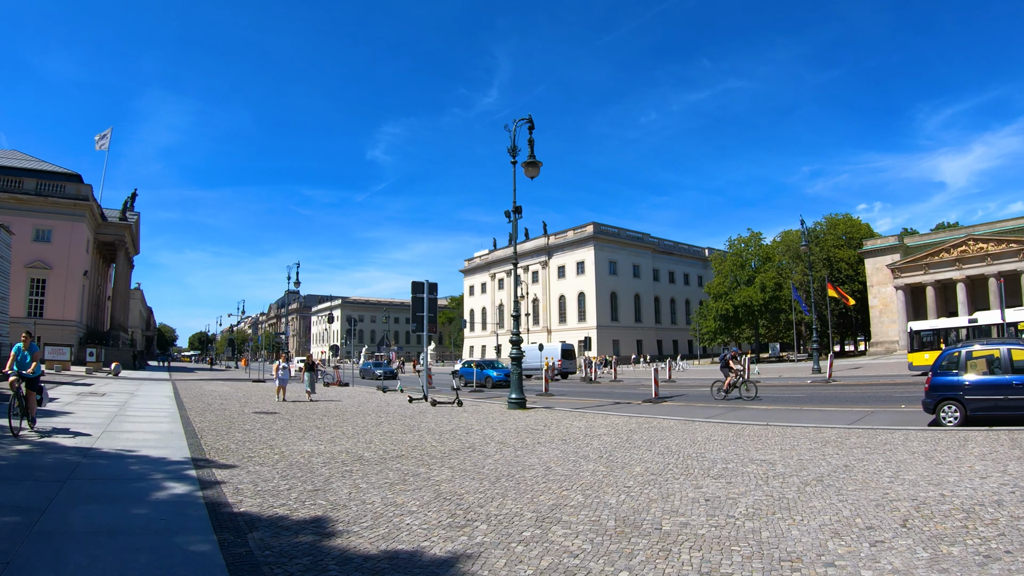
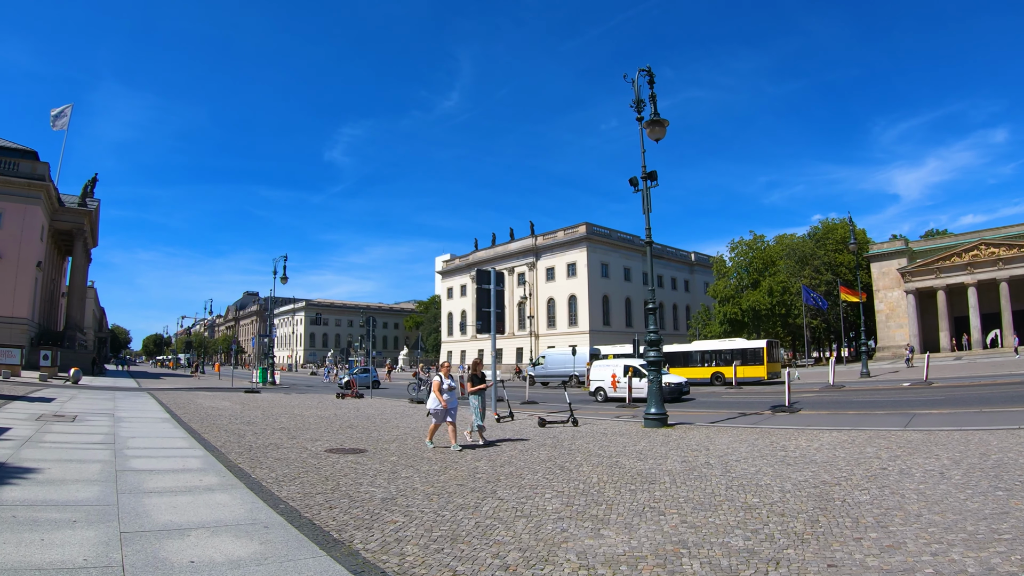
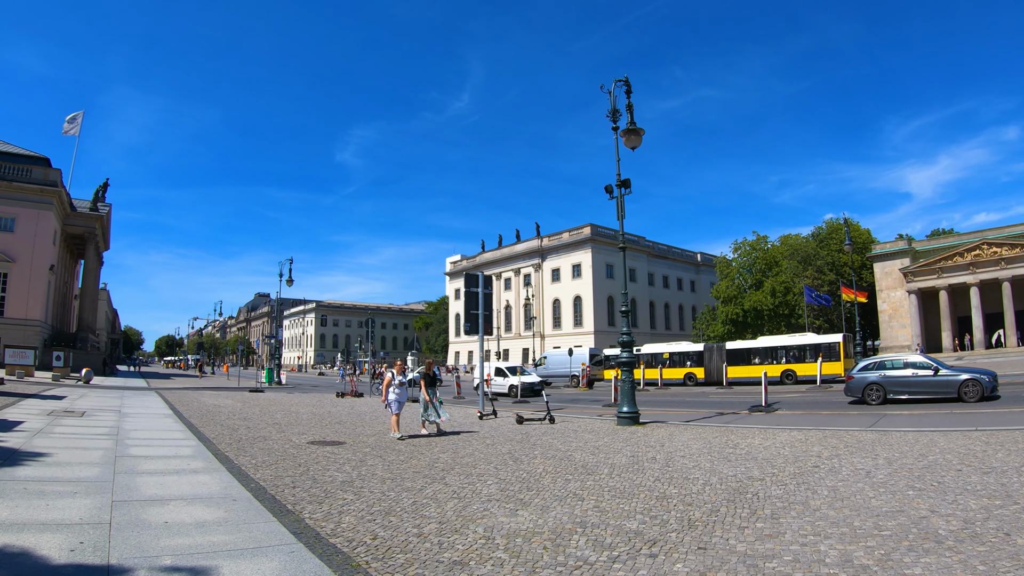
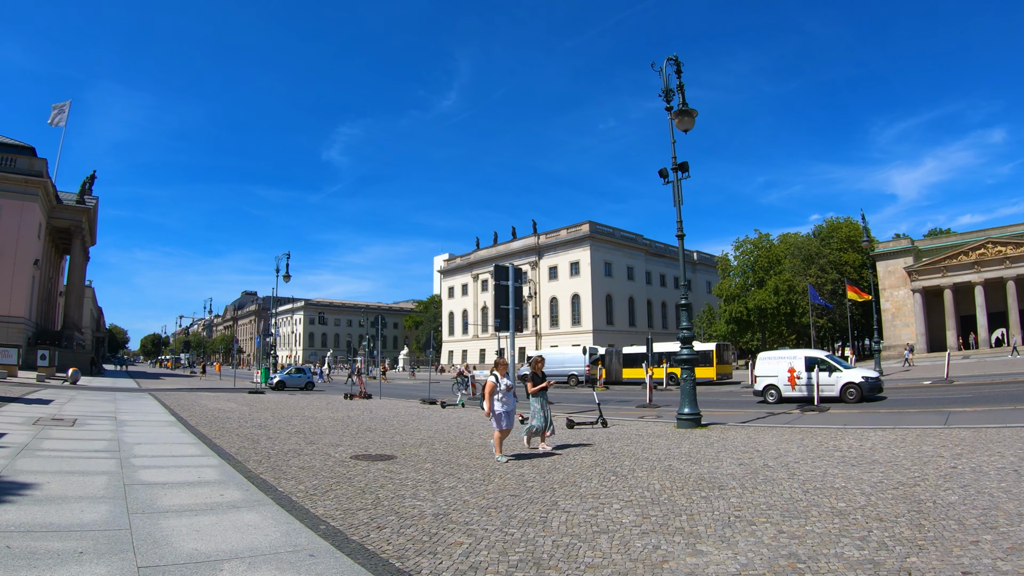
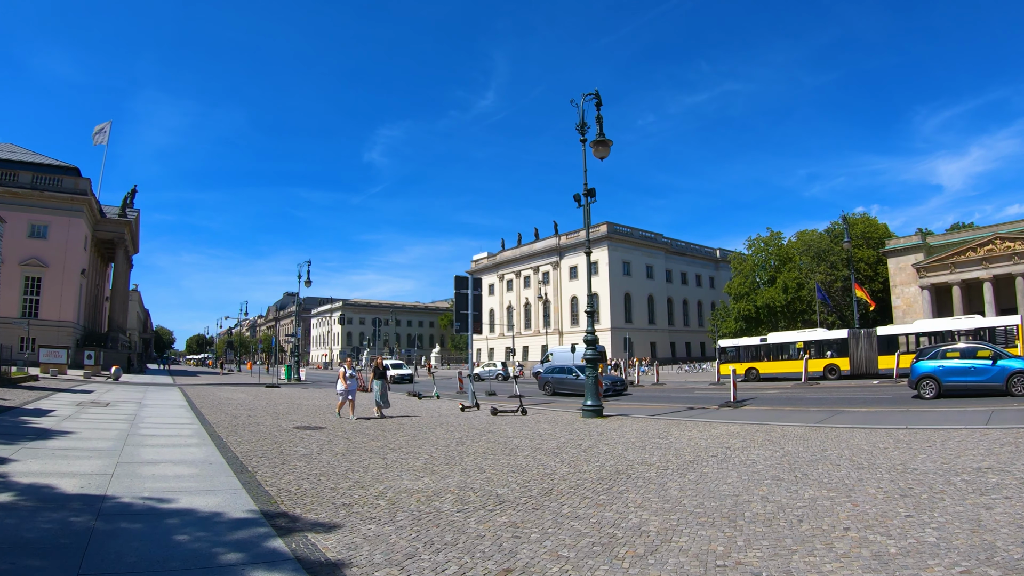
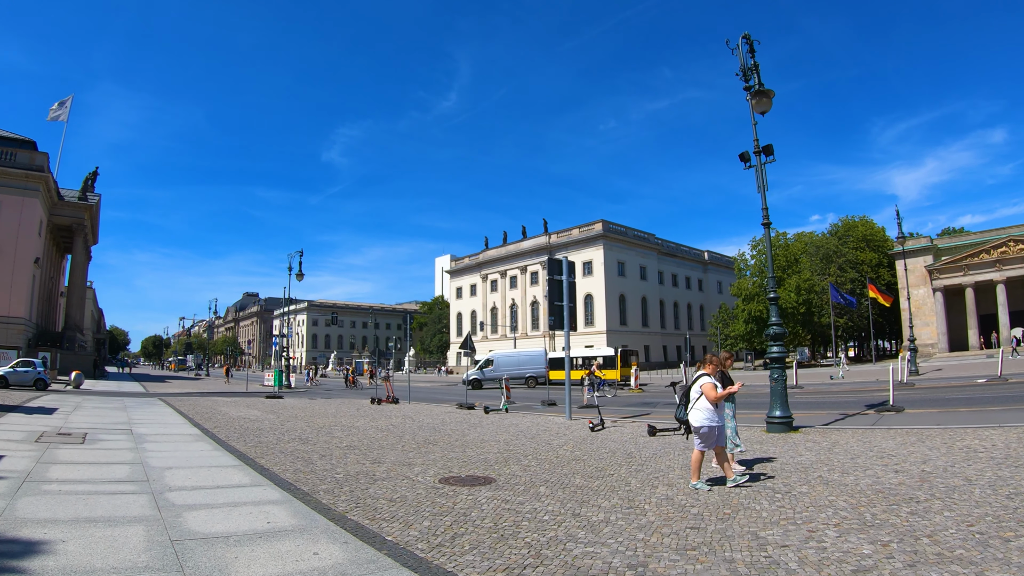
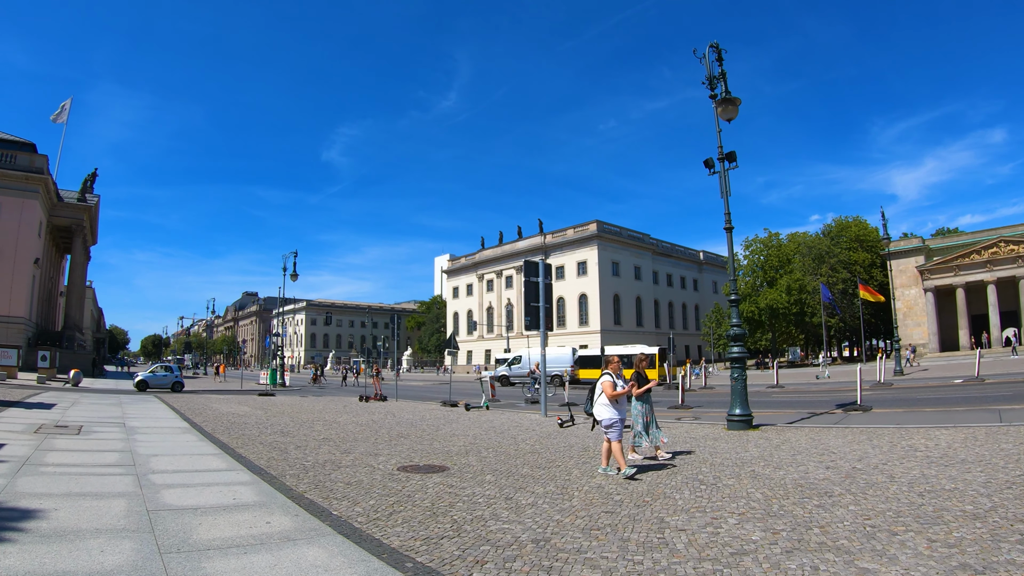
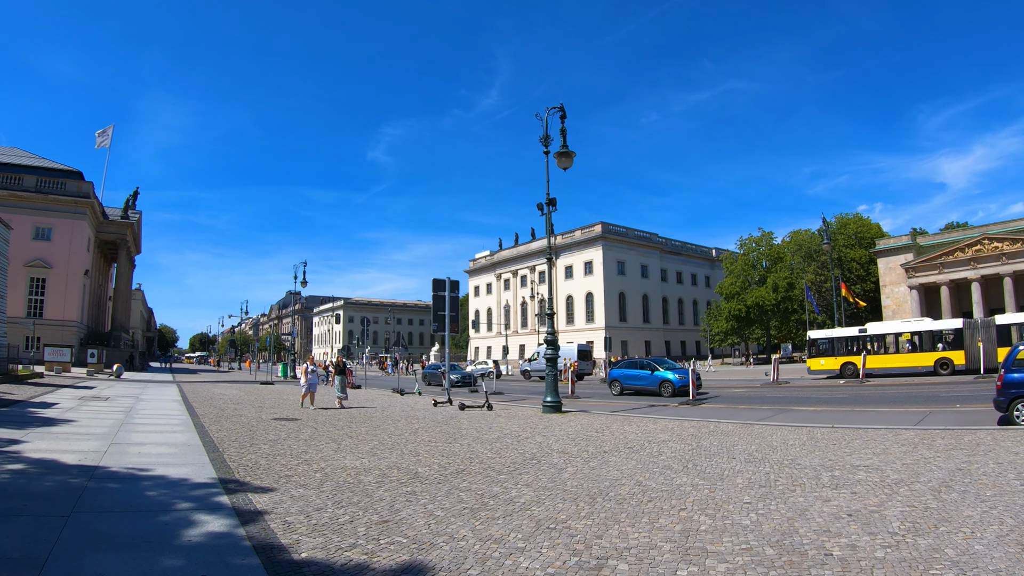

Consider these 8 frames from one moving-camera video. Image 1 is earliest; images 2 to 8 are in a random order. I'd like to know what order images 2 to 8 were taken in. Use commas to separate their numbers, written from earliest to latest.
8, 5, 3, 2, 4, 7, 6
